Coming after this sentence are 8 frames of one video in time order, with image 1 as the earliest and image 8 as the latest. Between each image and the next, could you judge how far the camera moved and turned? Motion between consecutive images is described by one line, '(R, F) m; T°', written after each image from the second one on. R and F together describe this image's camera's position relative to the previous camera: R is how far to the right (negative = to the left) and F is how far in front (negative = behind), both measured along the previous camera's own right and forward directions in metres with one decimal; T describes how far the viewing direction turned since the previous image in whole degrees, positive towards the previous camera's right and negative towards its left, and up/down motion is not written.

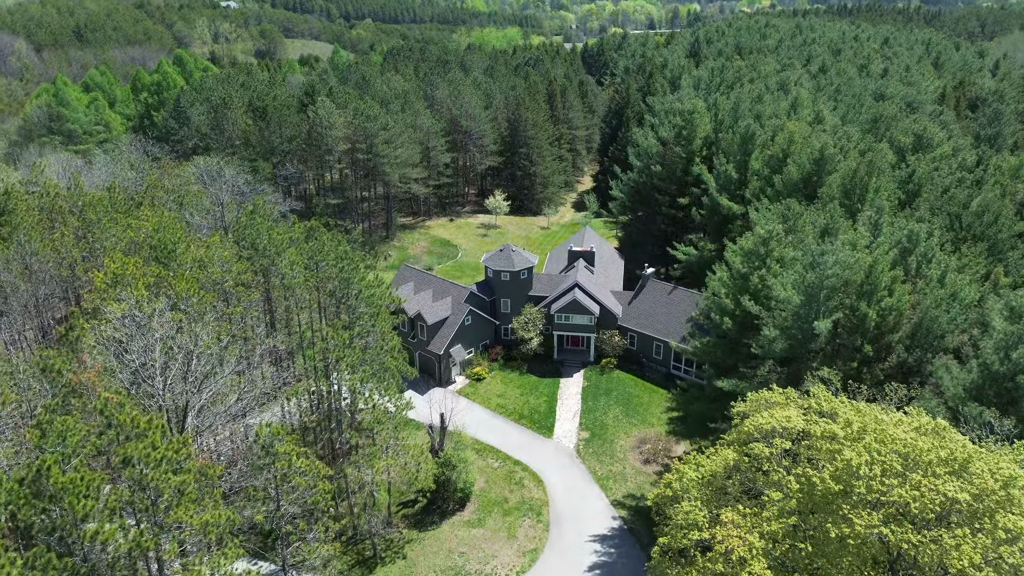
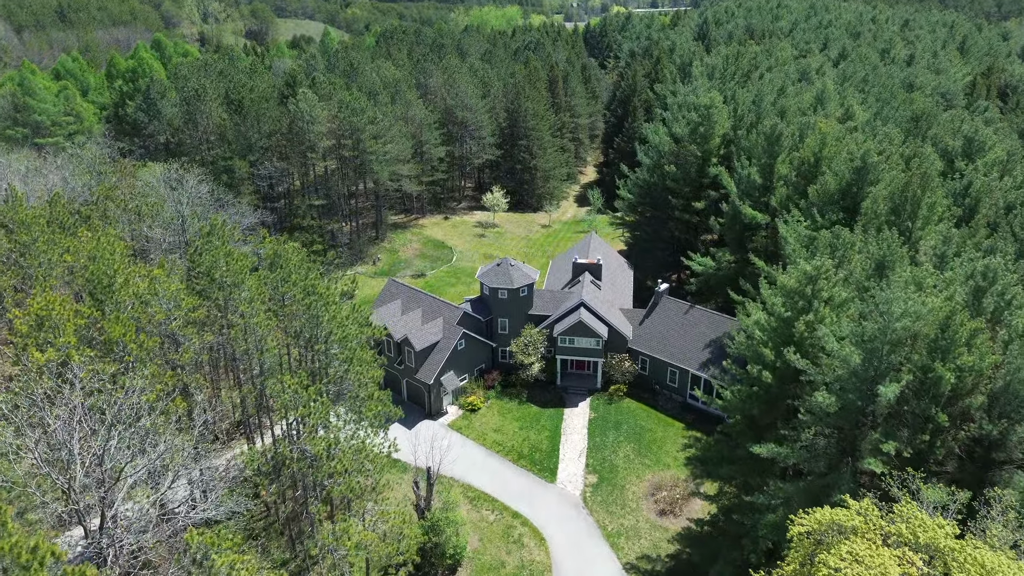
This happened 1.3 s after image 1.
(+0.1, +4.2) m; 0°
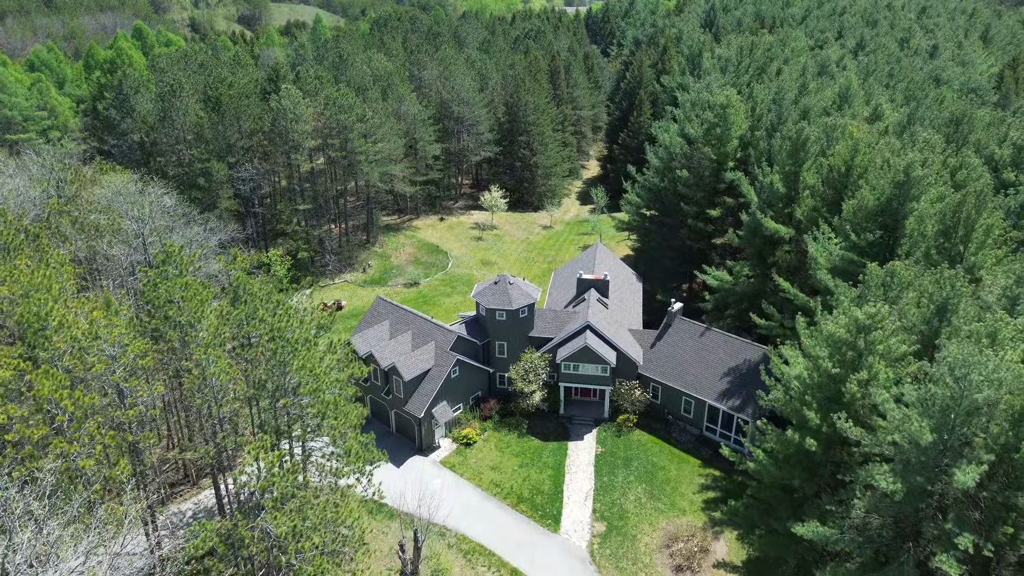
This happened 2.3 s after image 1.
(0.0, +3.4) m; 0°
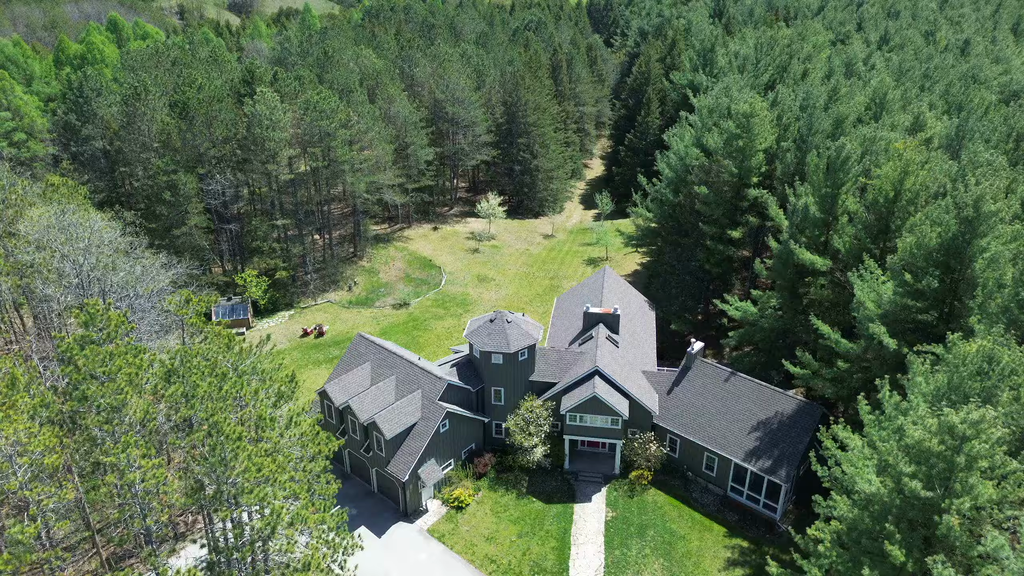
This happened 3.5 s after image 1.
(+0.1, +4.2) m; 0°
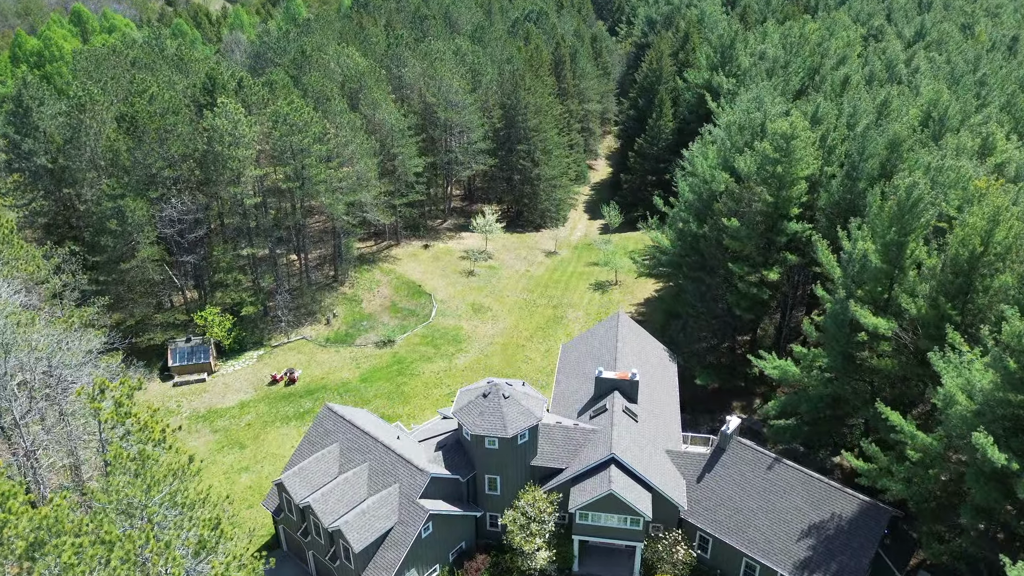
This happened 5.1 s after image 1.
(+0.1, +5.3) m; 0°
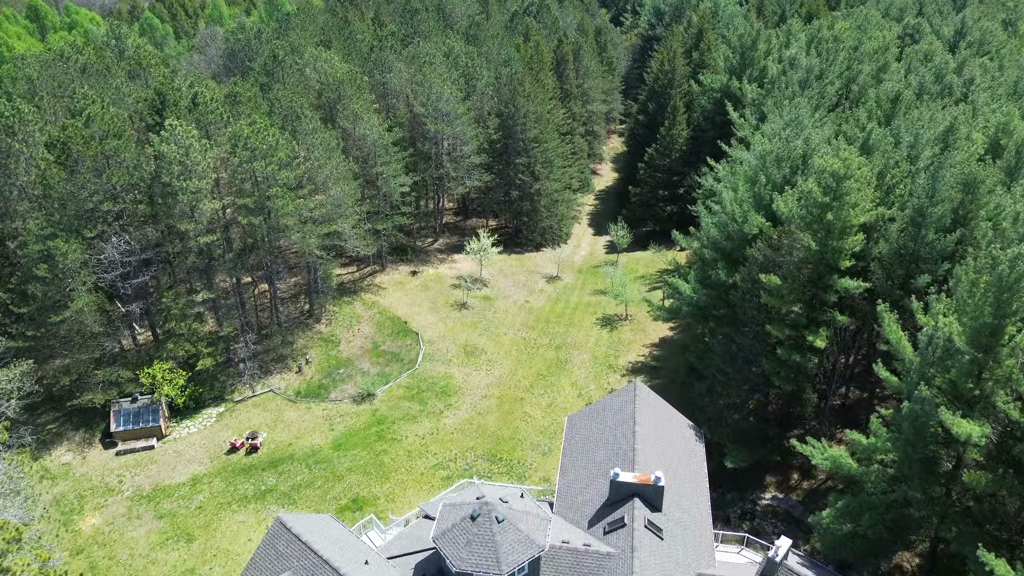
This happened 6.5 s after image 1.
(+0.1, +5.1) m; 0°
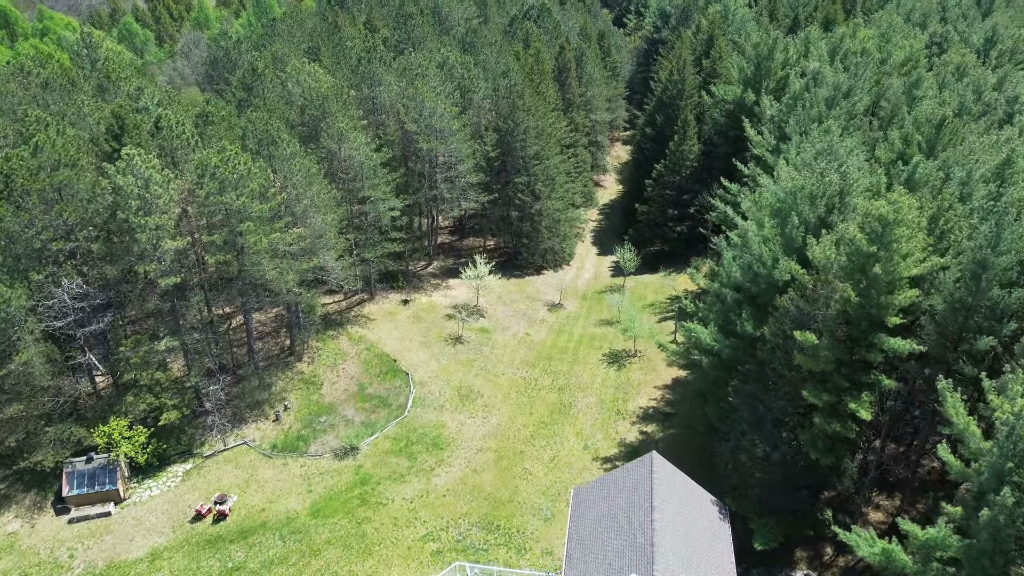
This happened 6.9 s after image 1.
(+0.1, +3.4) m; 0°
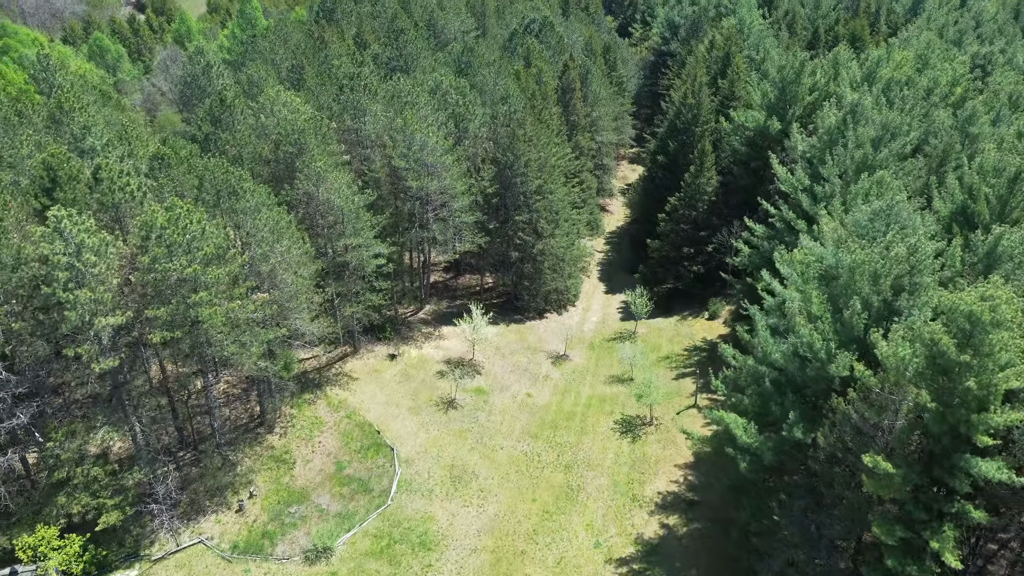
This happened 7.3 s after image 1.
(0.0, +4.4) m; 0°
